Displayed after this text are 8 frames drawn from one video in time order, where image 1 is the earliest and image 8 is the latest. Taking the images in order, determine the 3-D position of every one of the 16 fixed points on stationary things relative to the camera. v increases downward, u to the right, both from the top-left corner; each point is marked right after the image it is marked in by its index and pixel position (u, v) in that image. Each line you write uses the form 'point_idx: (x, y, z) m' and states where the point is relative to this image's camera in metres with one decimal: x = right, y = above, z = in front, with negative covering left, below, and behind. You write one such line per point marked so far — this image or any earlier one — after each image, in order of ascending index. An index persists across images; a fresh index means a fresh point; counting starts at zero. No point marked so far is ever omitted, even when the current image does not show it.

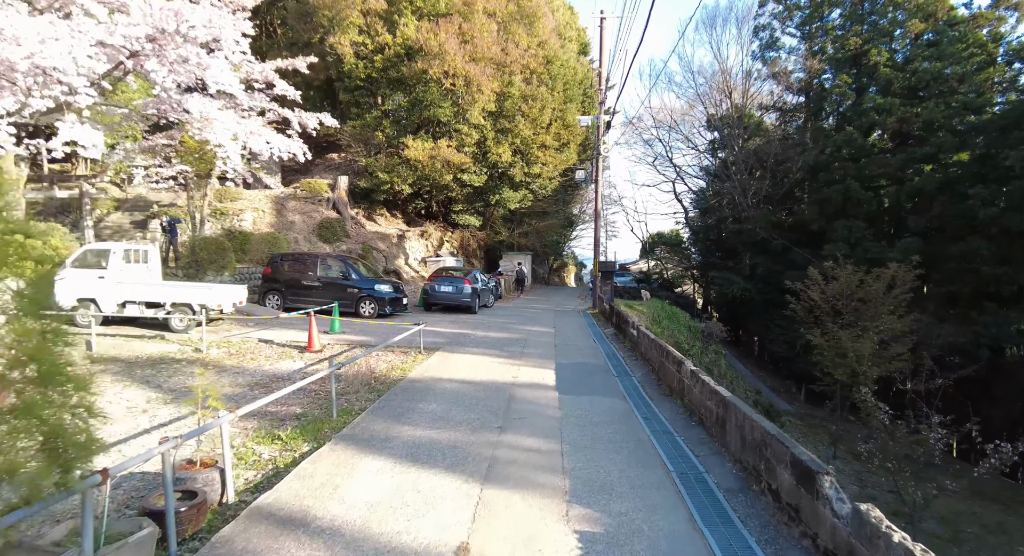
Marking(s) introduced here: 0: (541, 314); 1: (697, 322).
0: (+0.9, -1.2, +15.7) m
1: (+7.4, -1.8, +19.0) m
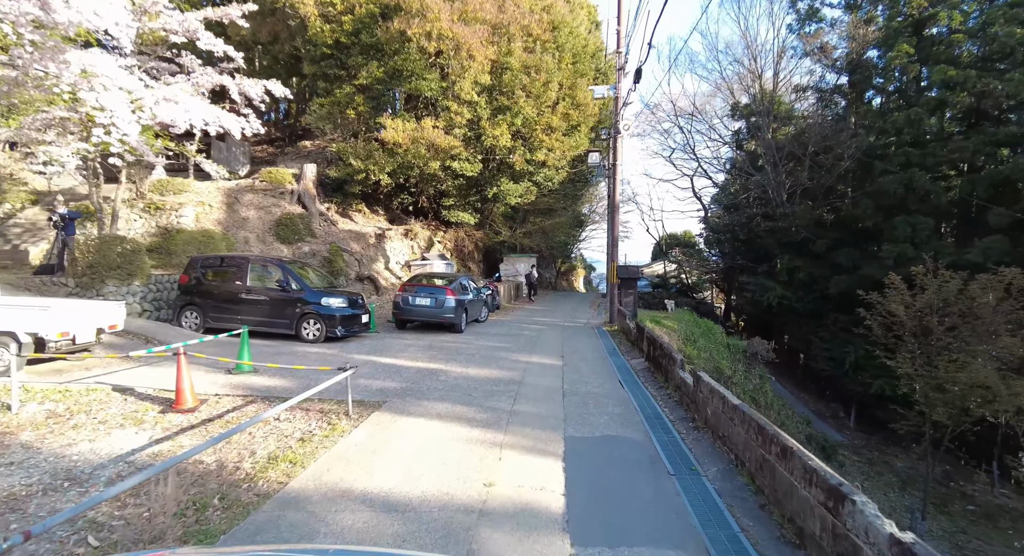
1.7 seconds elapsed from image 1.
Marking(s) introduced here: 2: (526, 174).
0: (+0.8, -1.4, +12.4) m
1: (+7.3, -2.0, +15.6) m
2: (+0.4, +4.4, +19.5) m
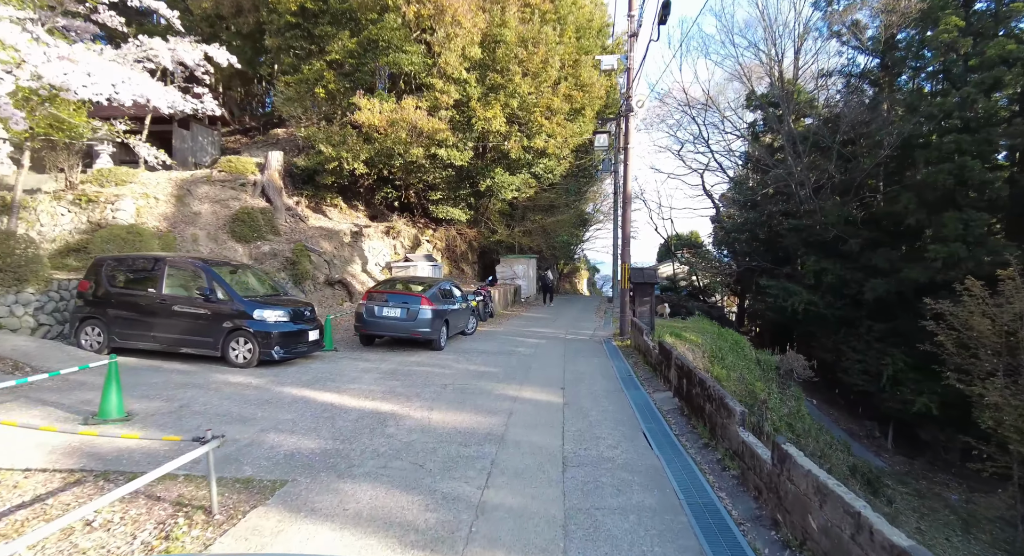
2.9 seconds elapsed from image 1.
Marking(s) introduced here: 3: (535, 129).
0: (+0.6, -1.5, +10.3) m
1: (+7.2, -2.1, +13.4) m
2: (+0.3, +4.3, +17.4) m
3: (+0.7, +5.0, +16.0) m
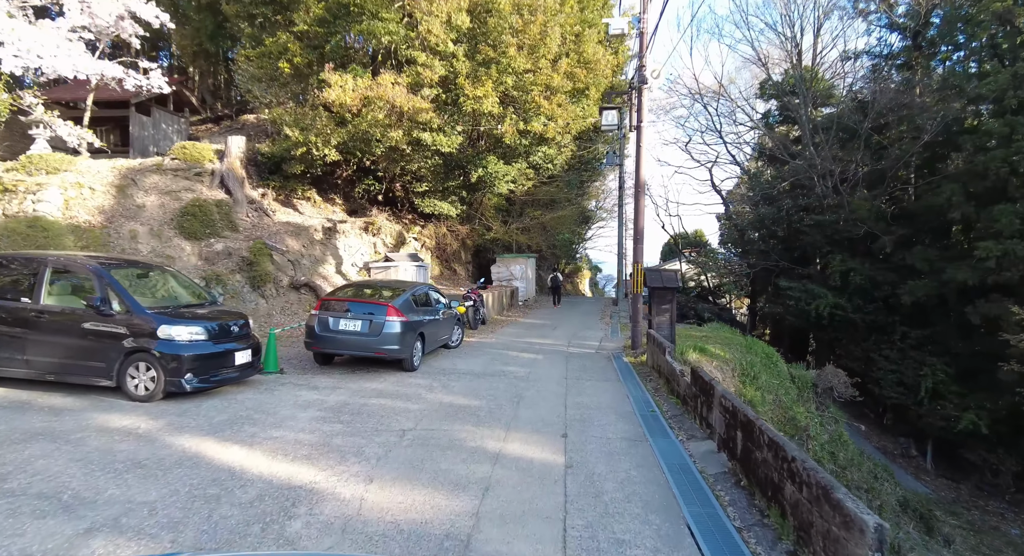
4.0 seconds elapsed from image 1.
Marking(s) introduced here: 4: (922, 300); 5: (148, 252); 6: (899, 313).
0: (+0.5, -1.6, +8.5) m
1: (+7.0, -2.2, +11.6) m
2: (+0.1, +4.2, +15.5) m
3: (+0.5, +4.9, +14.2) m
4: (+13.6, -0.7, +15.9) m
5: (-7.9, +0.6, +10.4) m
6: (+14.1, -1.3, +17.4) m
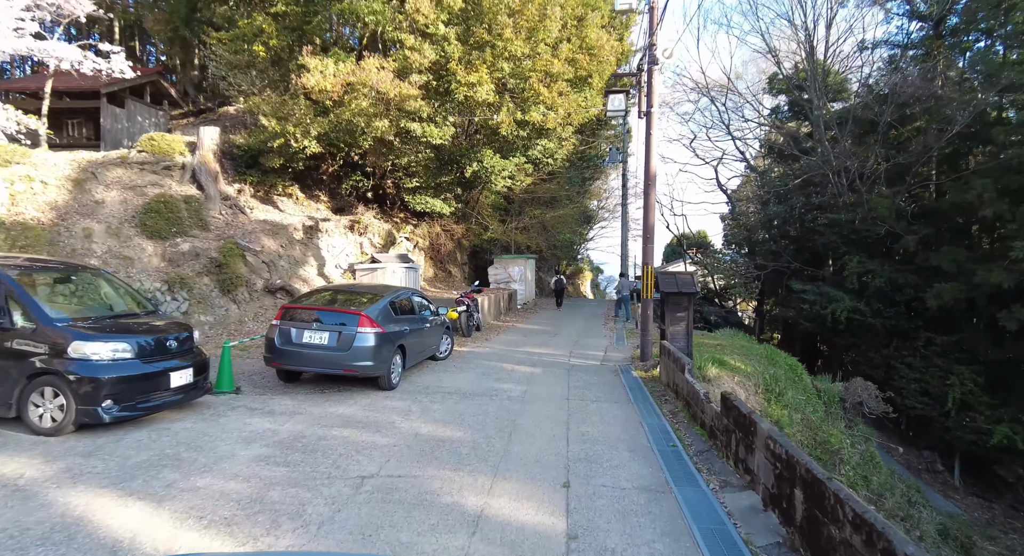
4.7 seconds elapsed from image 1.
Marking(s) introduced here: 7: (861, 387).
0: (+0.4, -1.7, +7.4) m
1: (+6.9, -2.3, +10.5) m
2: (+0.1, +4.1, +14.5) m
3: (+0.4, +4.9, +13.1) m
4: (+13.5, -0.8, +14.8) m
5: (-8.0, +0.5, +9.4) m
6: (+14.0, -1.4, +16.3) m
7: (+7.3, -2.2, +10.0) m
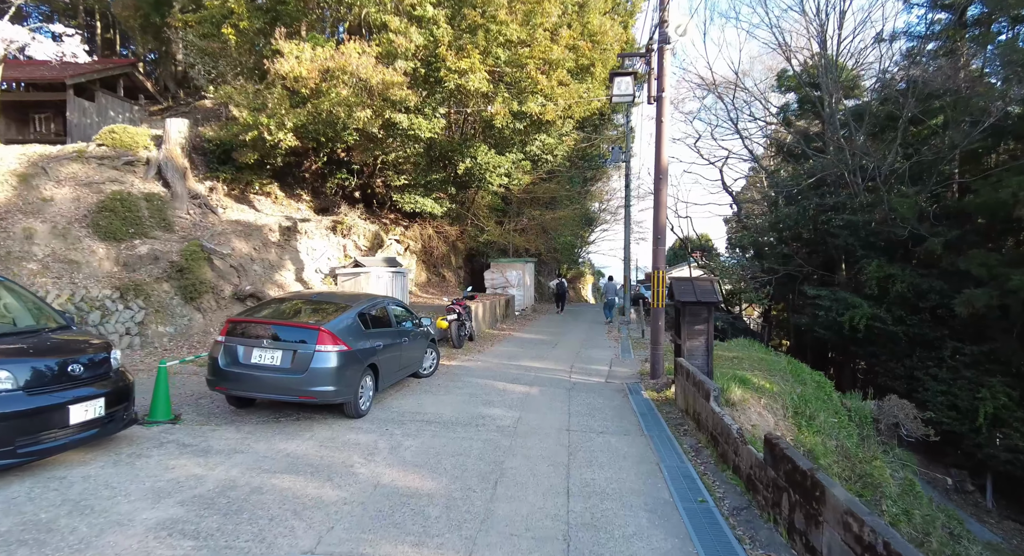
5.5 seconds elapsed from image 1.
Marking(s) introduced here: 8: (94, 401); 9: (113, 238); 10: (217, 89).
0: (+0.2, -1.8, +6.3) m
1: (+6.8, -2.4, +9.4) m
2: (0.0, +4.0, +13.5) m
3: (+0.3, +4.7, +12.1) m
4: (+13.4, -1.0, +13.7) m
5: (-8.1, +0.4, +8.3) m
6: (+13.9, -1.5, +15.2) m
7: (+7.2, -2.4, +8.9) m
8: (-3.9, -1.1, +4.4) m
9: (-7.7, +0.8, +9.1) m
10: (-6.9, +4.4, +11.2) m
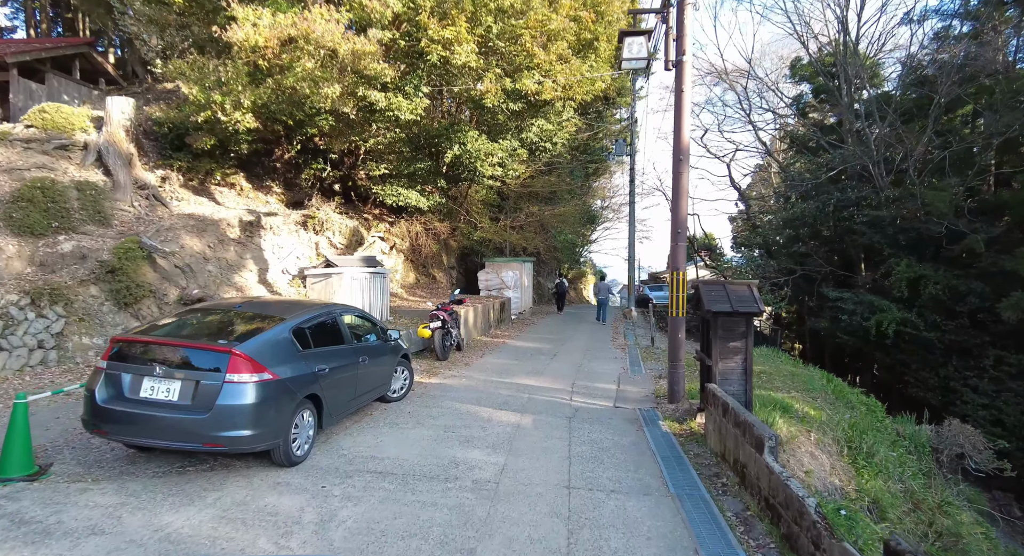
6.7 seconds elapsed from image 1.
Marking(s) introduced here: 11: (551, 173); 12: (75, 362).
0: (+0.1, -1.8, +4.9) m
1: (+6.6, -2.4, +8.0) m
2: (-0.2, +3.9, +12.0) m
3: (+0.2, +4.7, +10.7) m
4: (+13.3, -1.0, +12.2) m
5: (-8.3, +0.4, +6.9) m
6: (+13.8, -1.5, +13.8) m
7: (+7.0, -2.4, +7.4) m
8: (-4.0, -1.2, +3.0) m
9: (-7.8, +0.7, +7.7) m
10: (-7.1, +4.4, +9.8) m
11: (+1.3, +3.6, +16.4) m
12: (-6.1, -1.2, +6.6) m
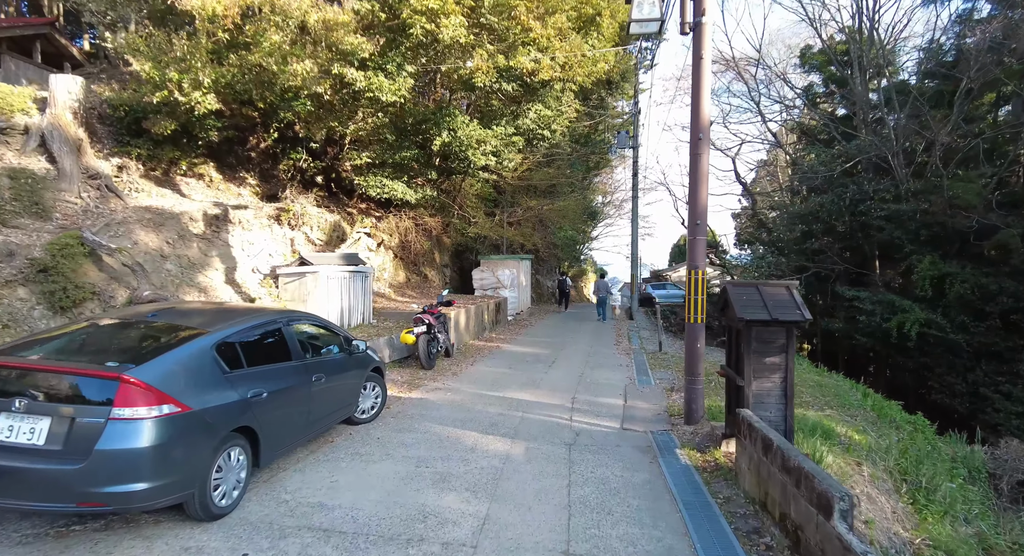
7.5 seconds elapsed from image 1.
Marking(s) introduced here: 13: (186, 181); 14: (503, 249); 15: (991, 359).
0: (-0.1, -1.8, +3.9) m
1: (+6.5, -2.4, +7.0) m
2: (-0.3, +4.0, +11.0) m
3: (+0.1, +4.7, +9.7) m
4: (+13.2, -1.0, +11.2) m
5: (-8.4, +0.3, +6.0) m
6: (+13.6, -1.5, +12.8) m
7: (+6.9, -2.4, +6.4) m
8: (-4.2, -1.2, +2.0) m
9: (-7.9, +0.7, +6.7) m
10: (-7.2, +4.4, +8.8) m
11: (+1.2, +3.7, +15.4) m
12: (-6.2, -1.2, +5.6) m
13: (-6.9, +2.0, +10.1) m
14: (-0.3, +1.1, +17.4) m
15: (+13.3, -2.3, +13.4) m
